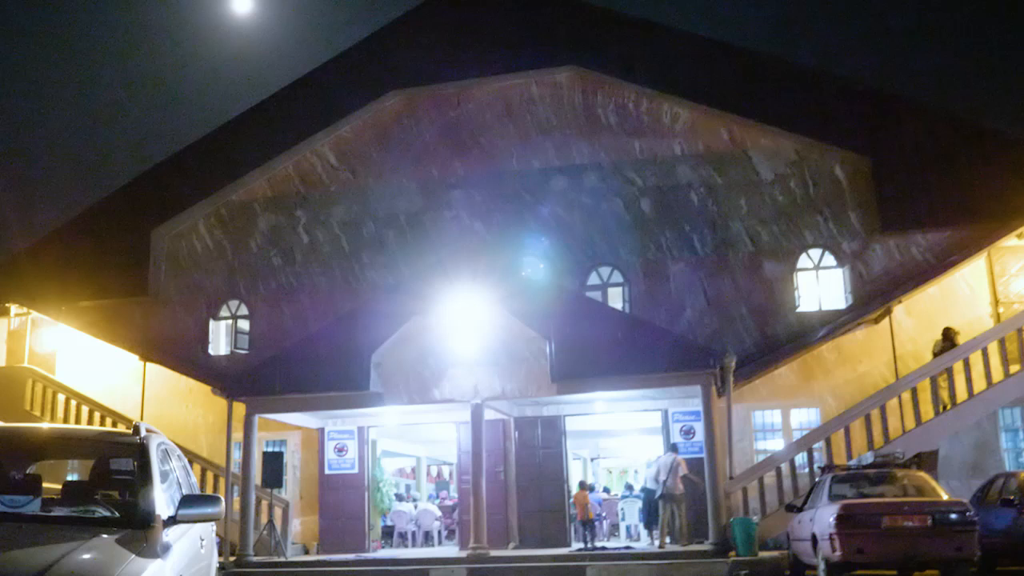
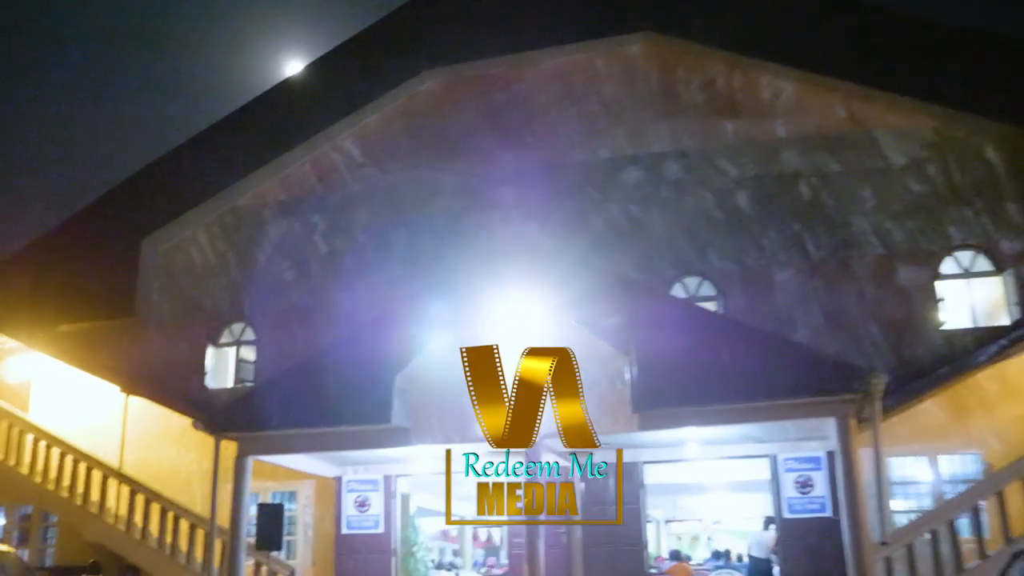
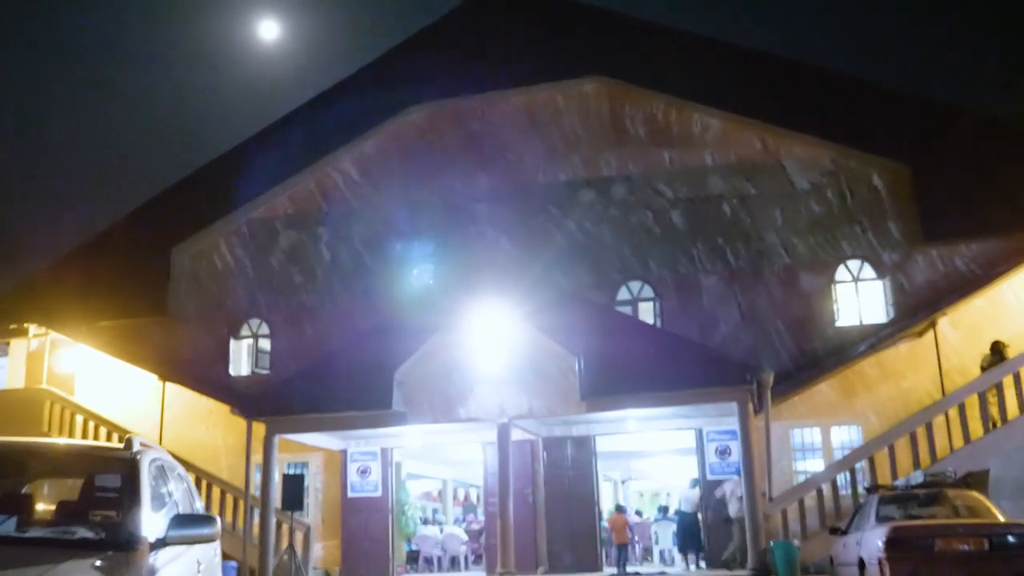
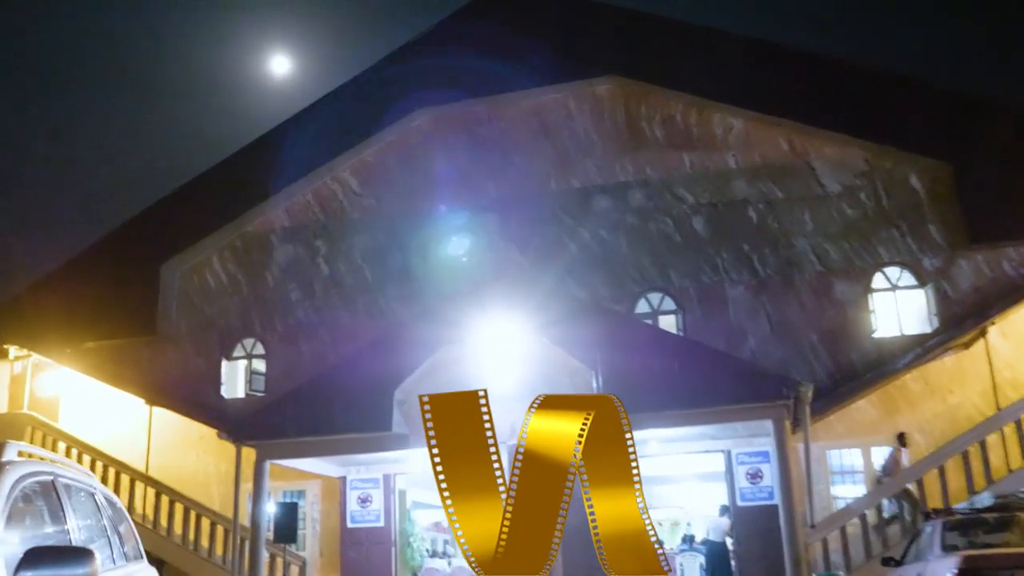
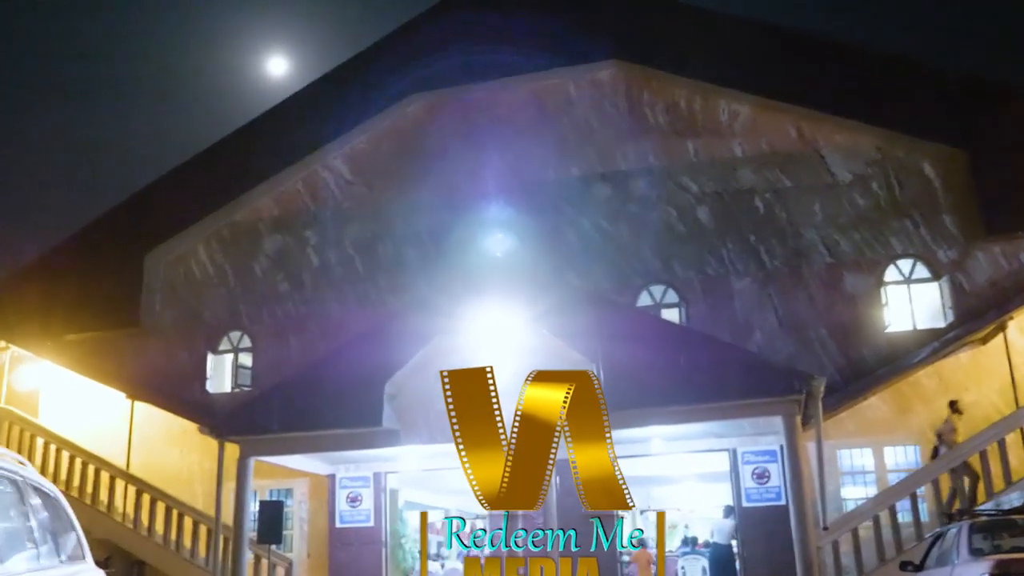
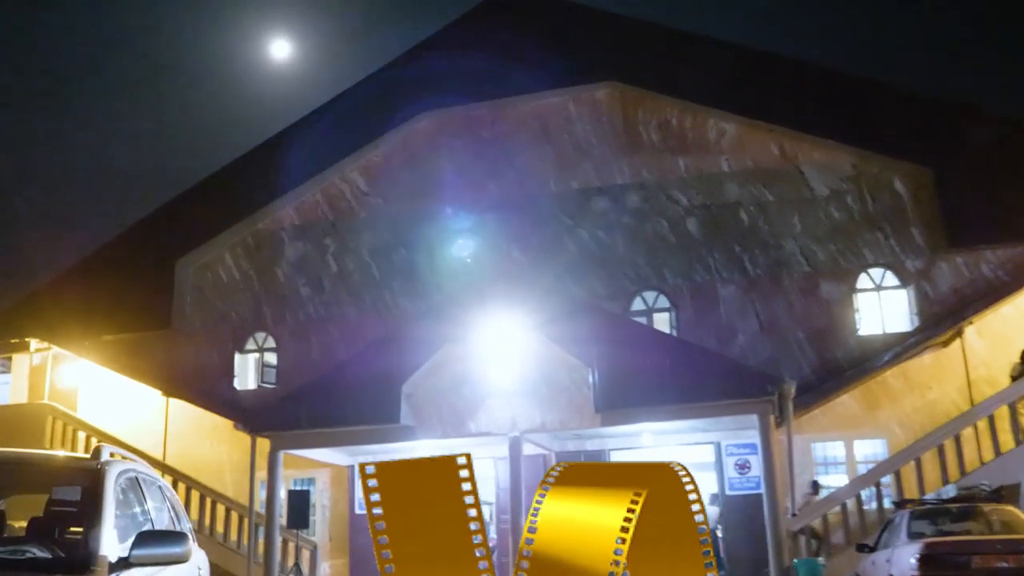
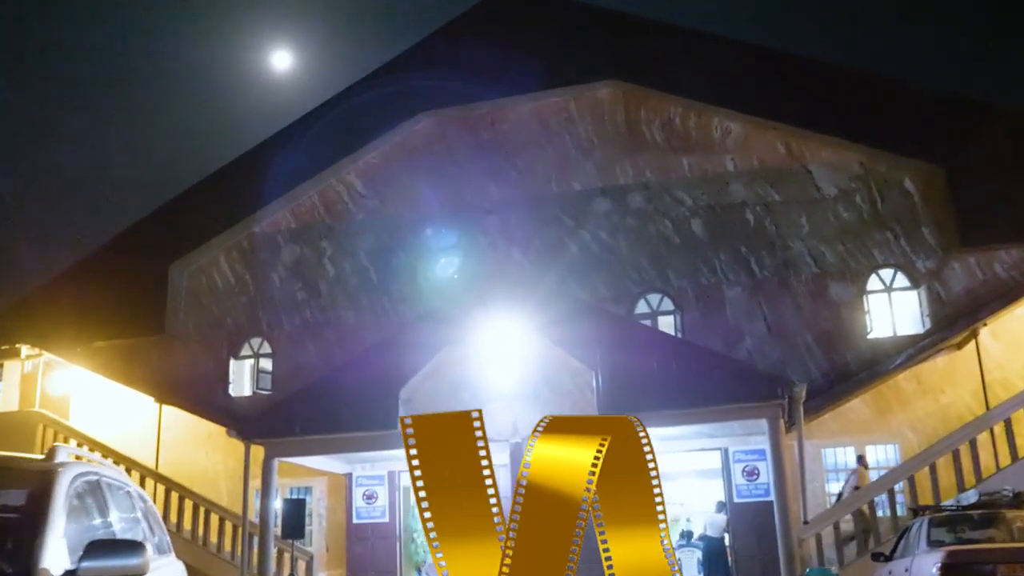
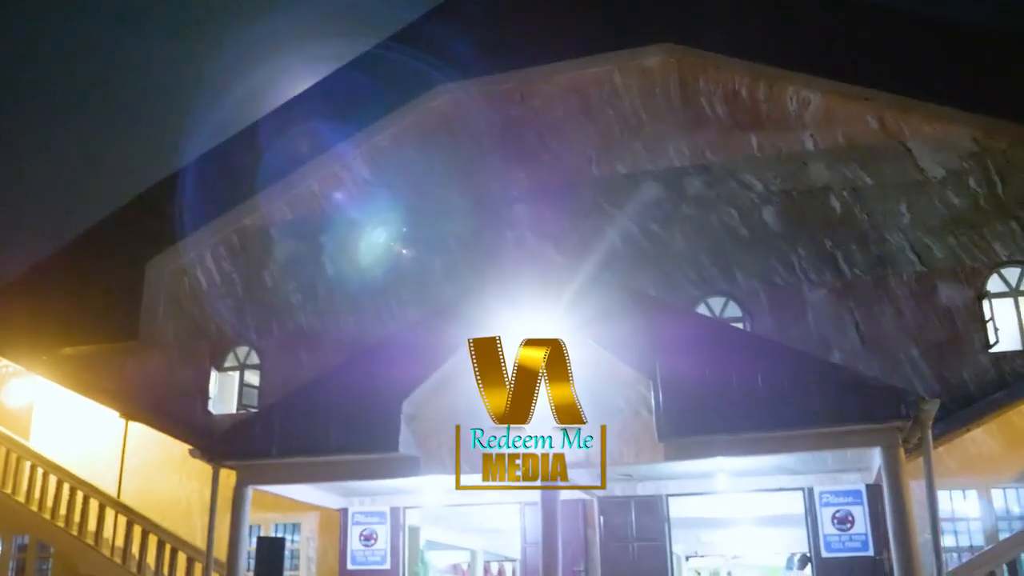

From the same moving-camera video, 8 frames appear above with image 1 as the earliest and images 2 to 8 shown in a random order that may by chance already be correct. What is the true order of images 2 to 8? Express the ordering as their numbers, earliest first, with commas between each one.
3, 6, 7, 4, 5, 2, 8
